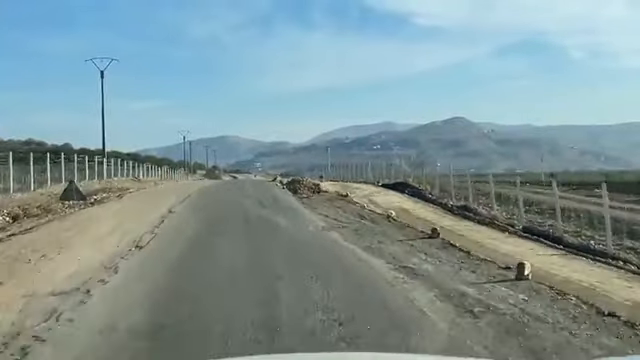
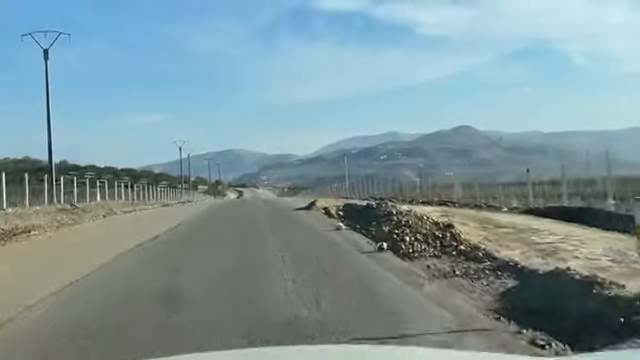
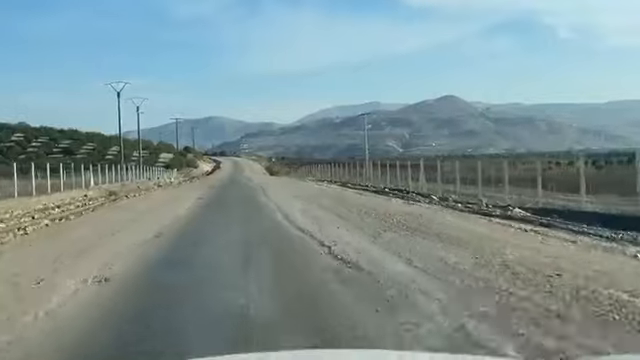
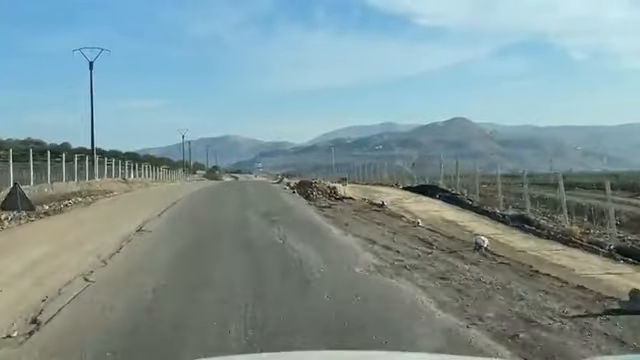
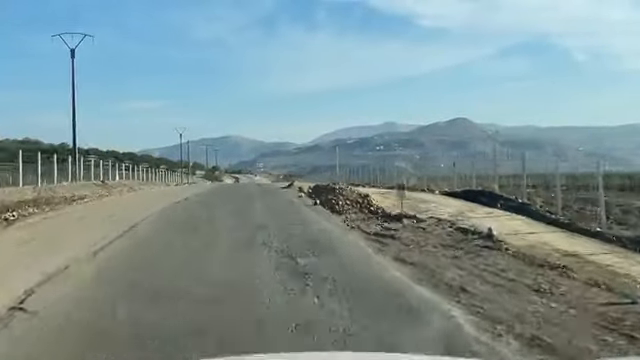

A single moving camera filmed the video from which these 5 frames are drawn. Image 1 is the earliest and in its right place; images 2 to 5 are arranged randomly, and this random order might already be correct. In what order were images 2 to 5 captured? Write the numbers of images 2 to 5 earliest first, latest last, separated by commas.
4, 5, 2, 3
